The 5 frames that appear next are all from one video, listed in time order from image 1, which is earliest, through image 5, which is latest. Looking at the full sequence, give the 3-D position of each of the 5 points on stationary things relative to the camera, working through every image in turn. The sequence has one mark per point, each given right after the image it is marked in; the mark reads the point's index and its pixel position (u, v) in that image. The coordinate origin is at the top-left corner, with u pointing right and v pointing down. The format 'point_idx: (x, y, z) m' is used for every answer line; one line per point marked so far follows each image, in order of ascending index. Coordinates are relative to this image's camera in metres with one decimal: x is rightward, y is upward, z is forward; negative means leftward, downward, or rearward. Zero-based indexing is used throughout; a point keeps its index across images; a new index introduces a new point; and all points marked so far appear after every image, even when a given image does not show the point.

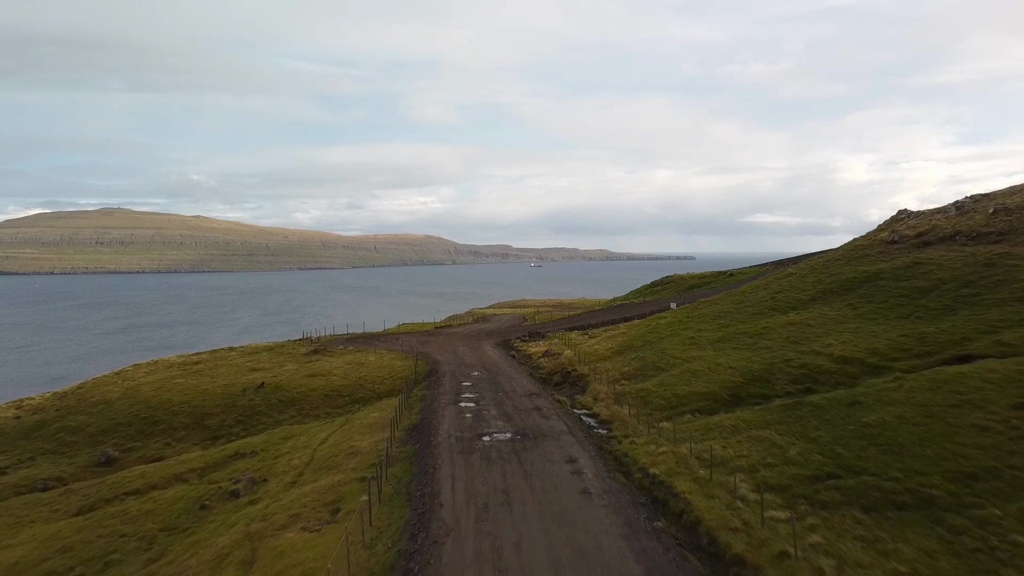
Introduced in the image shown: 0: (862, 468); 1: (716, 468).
0: (+7.4, -3.8, +17.2) m
1: (+4.8, -4.2, +19.1) m
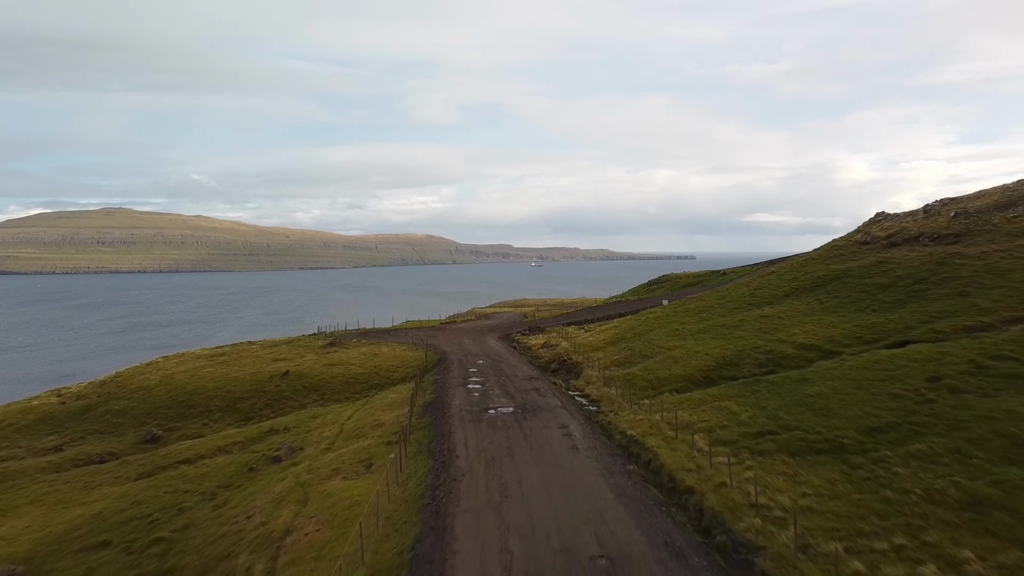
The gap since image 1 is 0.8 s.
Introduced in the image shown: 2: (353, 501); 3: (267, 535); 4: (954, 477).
0: (+7.4, -3.6, +21.4) m
1: (+4.9, -4.0, +23.3) m
2: (-3.8, -5.1, +19.6) m
3: (-5.7, -5.8, +19.0) m
4: (+8.9, -3.8, +16.3) m
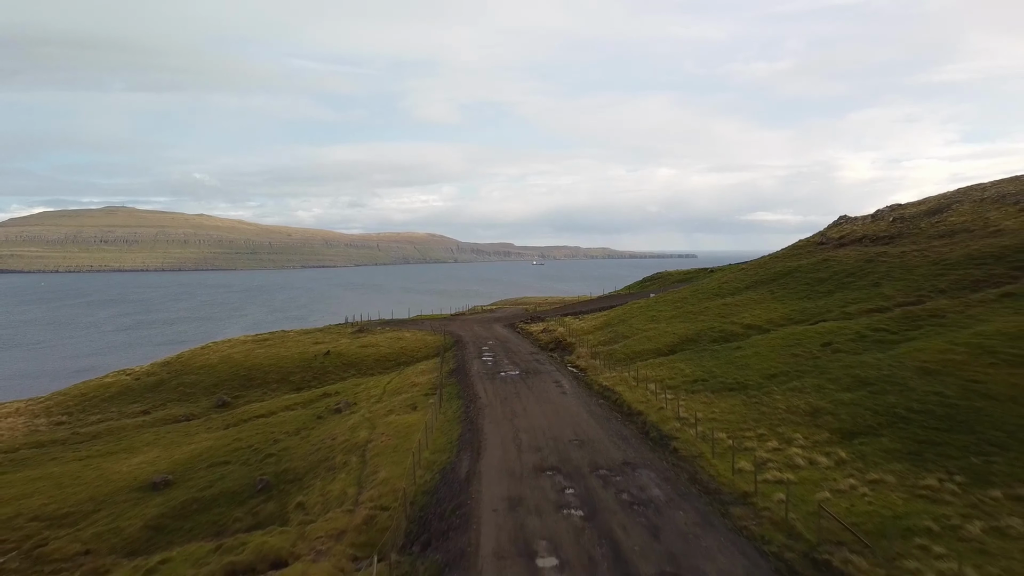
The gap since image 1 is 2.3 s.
0: (+7.7, -3.2, +30.2) m
1: (+5.1, -3.6, +32.1) m
2: (-3.6, -4.8, +28.4) m
3: (-5.4, -5.4, +27.8) m
4: (+9.2, -3.4, +25.1) m
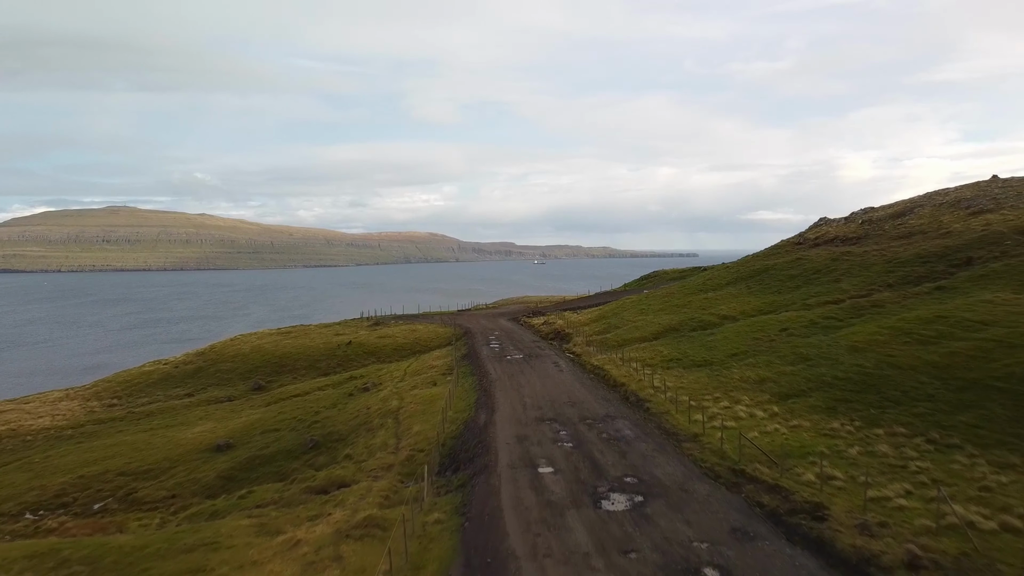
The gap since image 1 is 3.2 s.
0: (+7.9, -3.0, +36.0) m
1: (+5.4, -3.4, +37.9) m
2: (-3.3, -4.5, +34.3) m
3: (-5.2, -5.2, +33.7) m
4: (+9.4, -3.2, +30.9) m
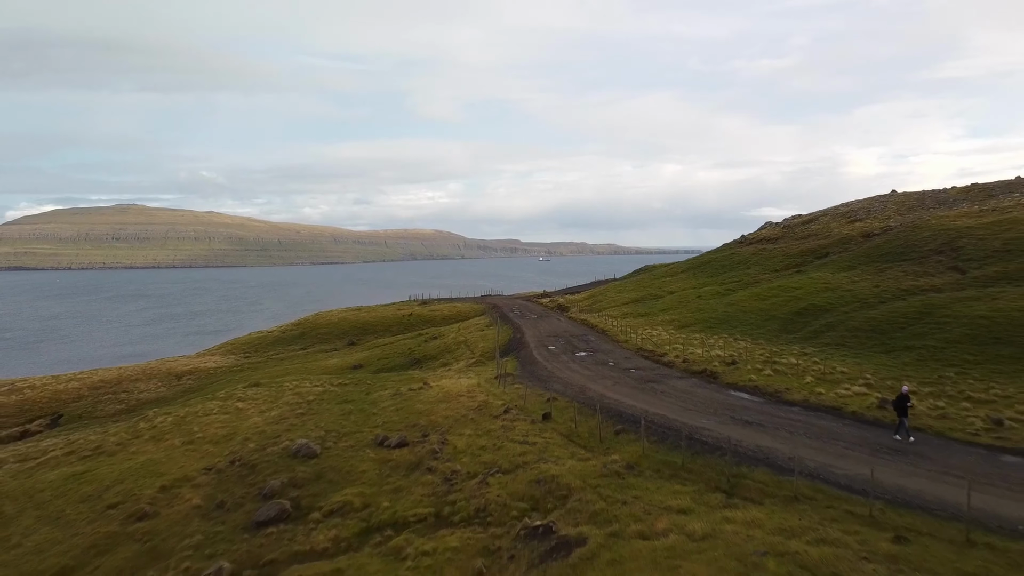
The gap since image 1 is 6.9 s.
0: (+9.3, -1.7, +59.5) m
1: (+6.8, -2.1, +61.4) m
2: (-2.0, -3.3, +57.8) m
3: (-3.8, -3.9, +57.3) m
4: (+10.7, -1.9, +54.4) m
